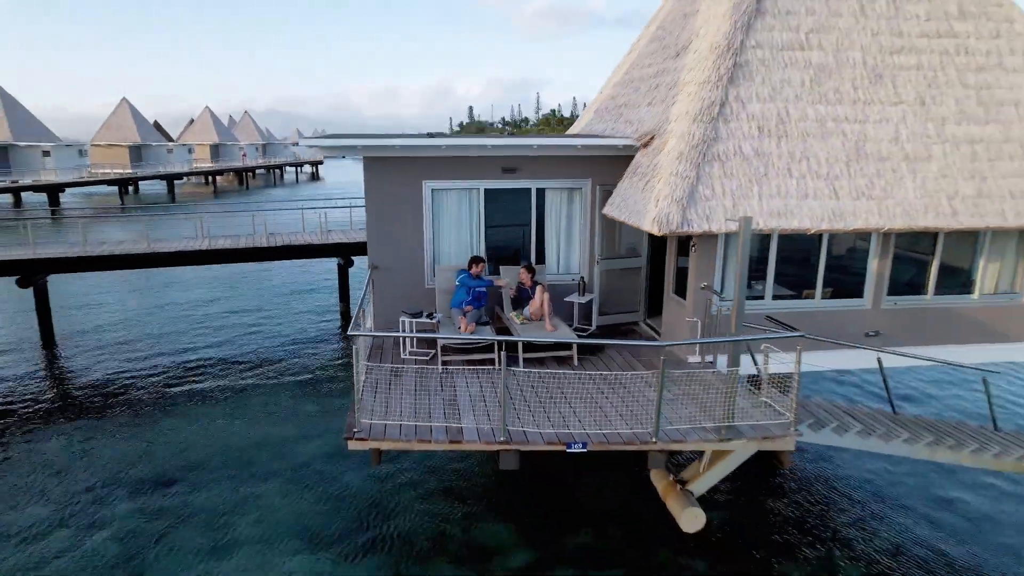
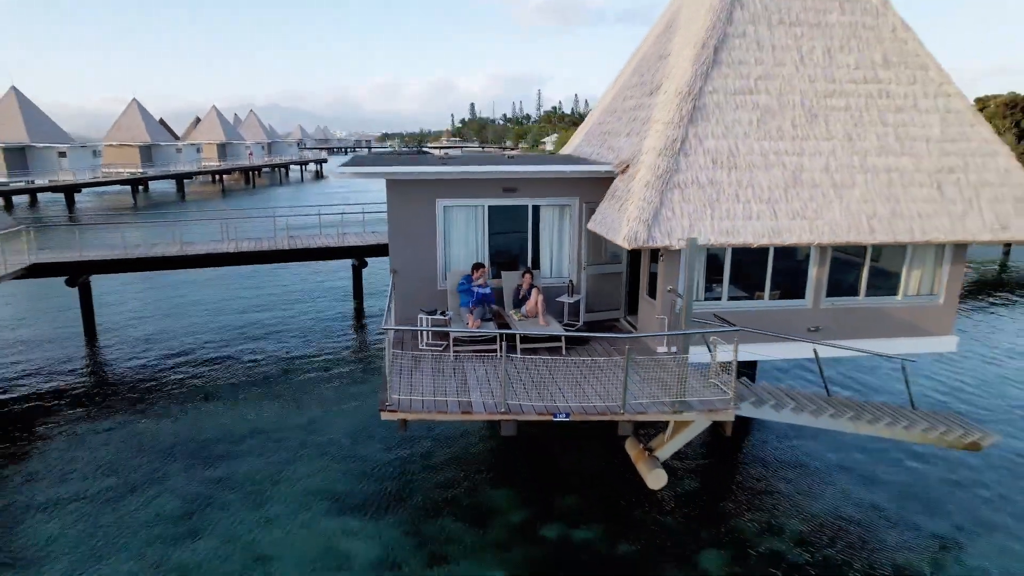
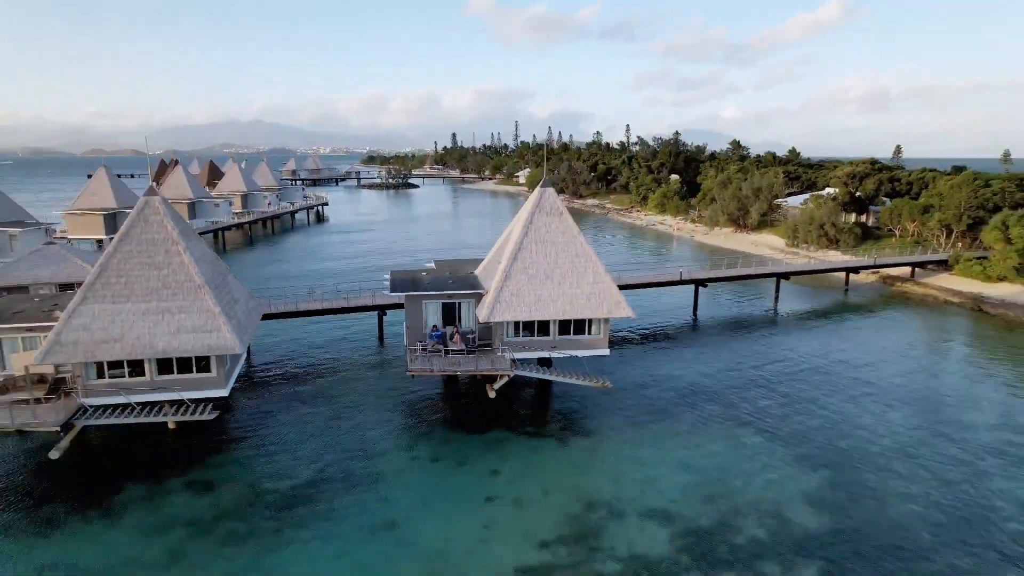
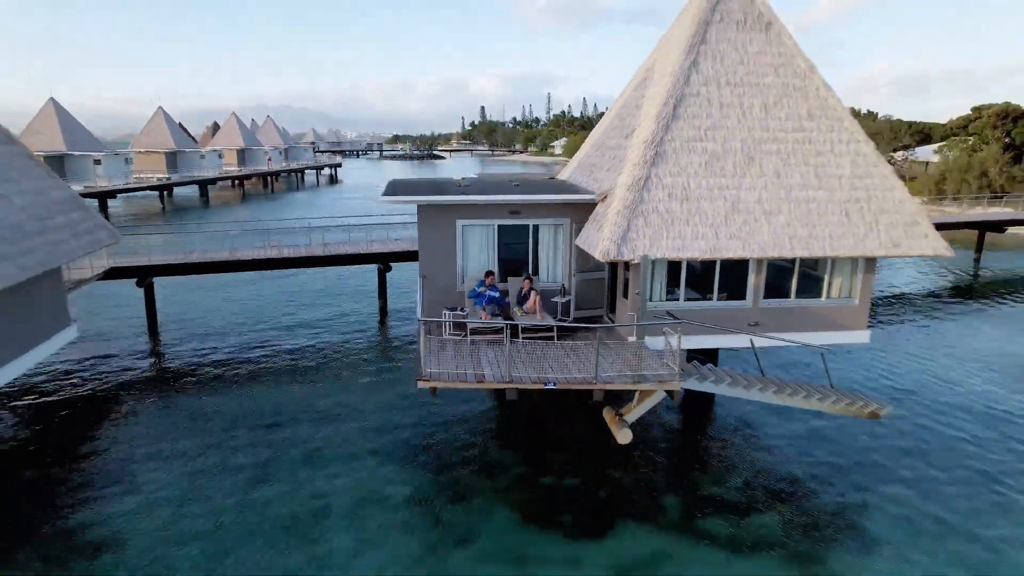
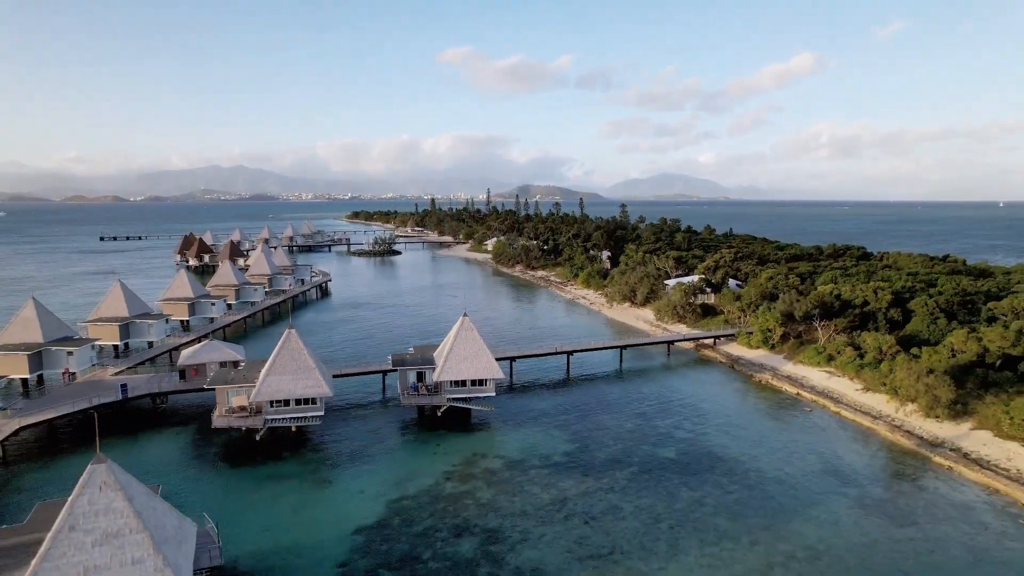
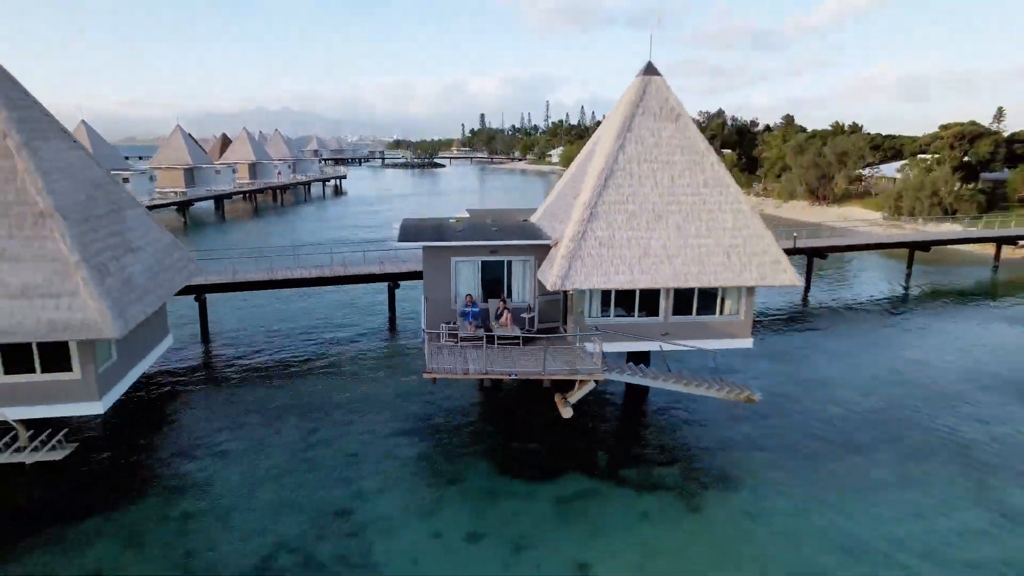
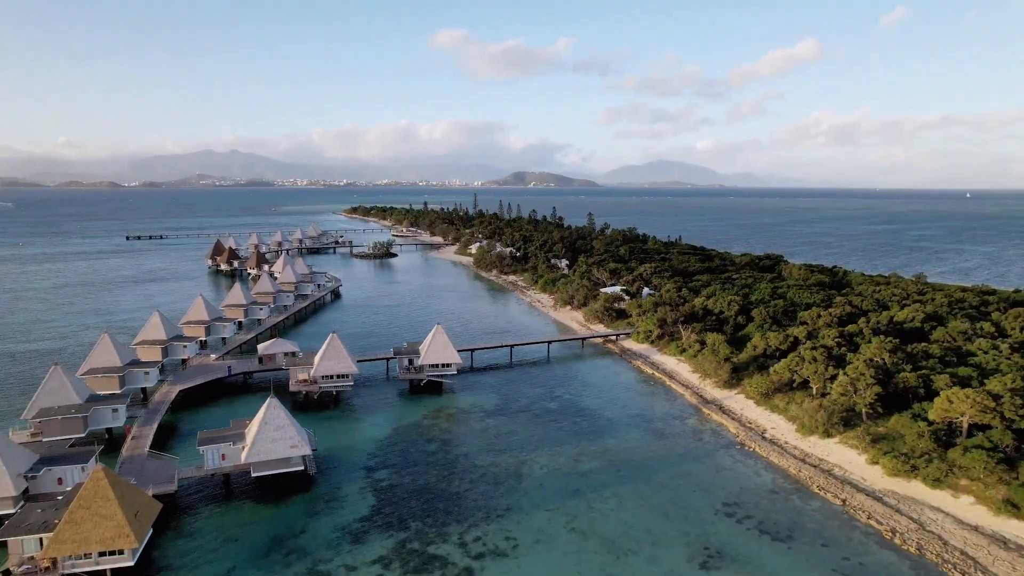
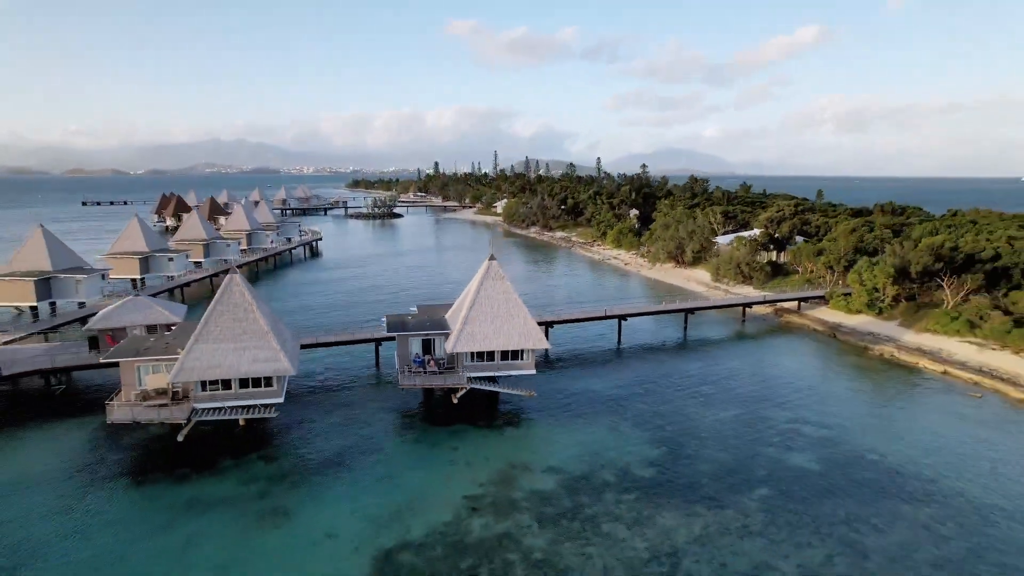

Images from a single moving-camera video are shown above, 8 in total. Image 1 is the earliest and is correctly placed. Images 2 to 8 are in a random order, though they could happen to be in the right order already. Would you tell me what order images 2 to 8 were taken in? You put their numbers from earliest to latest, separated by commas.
2, 4, 6, 3, 8, 5, 7
